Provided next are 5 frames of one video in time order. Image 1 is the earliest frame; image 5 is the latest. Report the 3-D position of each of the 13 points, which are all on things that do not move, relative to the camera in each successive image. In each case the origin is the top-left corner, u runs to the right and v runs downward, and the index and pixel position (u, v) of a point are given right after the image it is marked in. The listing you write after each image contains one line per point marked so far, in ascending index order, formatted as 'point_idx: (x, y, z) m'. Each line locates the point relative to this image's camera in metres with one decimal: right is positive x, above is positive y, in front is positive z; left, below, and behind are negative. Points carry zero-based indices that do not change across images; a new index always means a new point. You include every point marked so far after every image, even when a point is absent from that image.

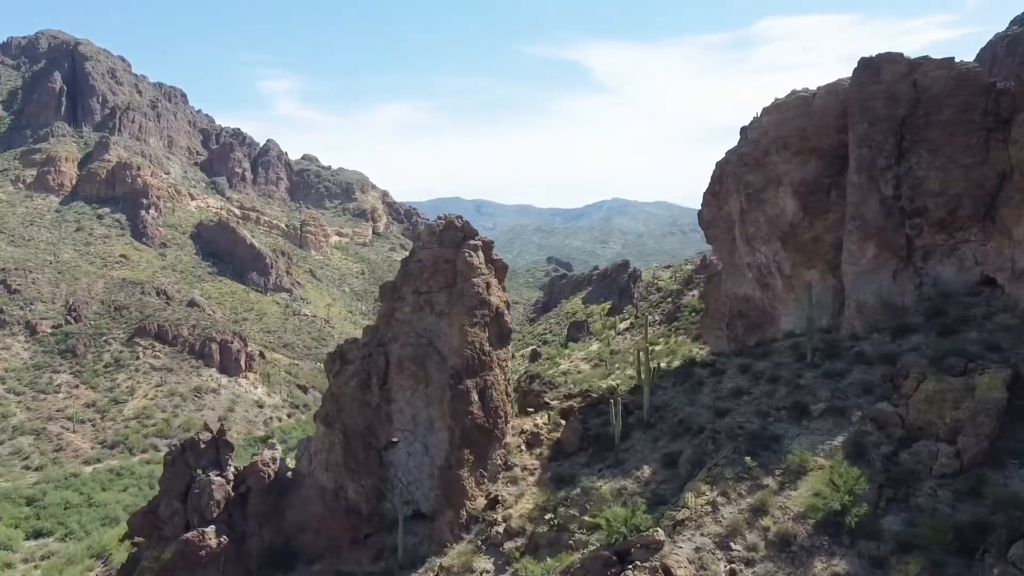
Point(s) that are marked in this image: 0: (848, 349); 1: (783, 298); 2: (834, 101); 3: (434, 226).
0: (+5.2, -0.9, +11.5) m
1: (+4.8, -0.2, +13.2) m
2: (+5.5, +3.2, +12.9) m
3: (-1.4, +1.1, +13.5) m
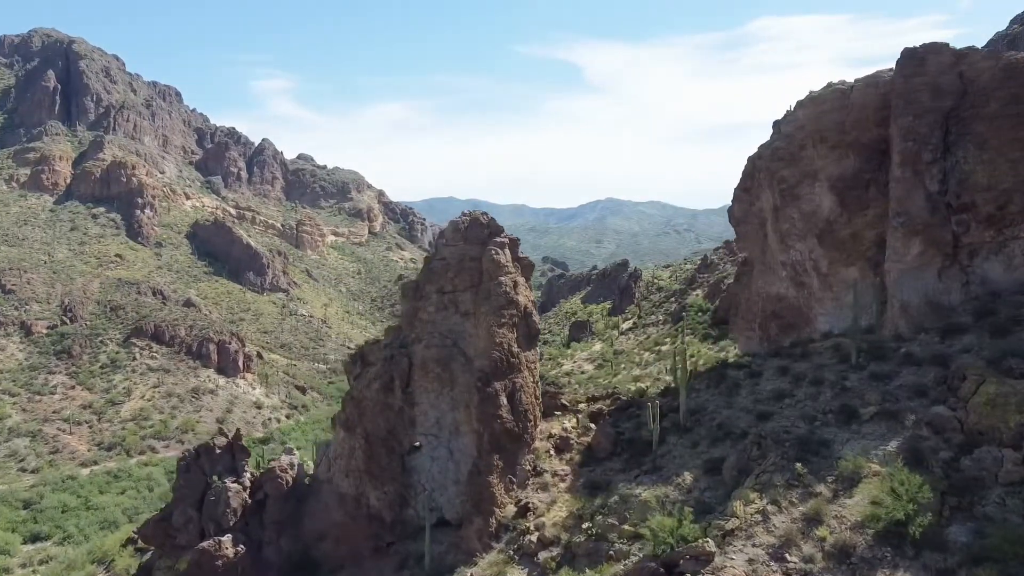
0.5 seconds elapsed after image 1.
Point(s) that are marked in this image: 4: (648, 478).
0: (+5.7, -0.9, +11.1) m
1: (+5.2, -0.1, +12.8) m
2: (+6.0, +3.2, +12.4) m
3: (-0.9, +1.1, +13.0) m
4: (+2.0, -2.7, +10.8) m
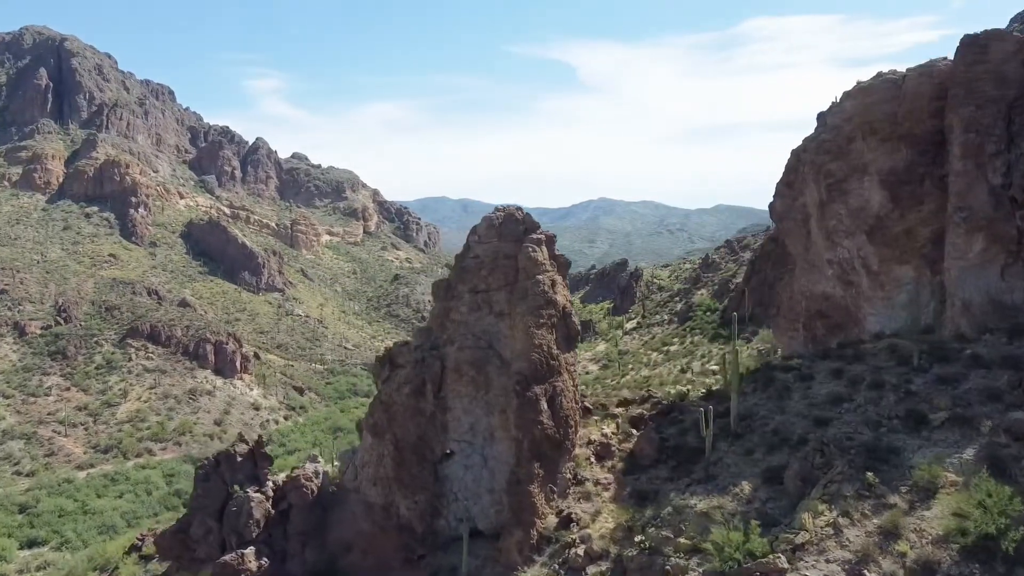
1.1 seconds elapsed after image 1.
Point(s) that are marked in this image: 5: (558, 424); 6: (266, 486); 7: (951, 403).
0: (+6.3, -0.9, +10.5) m
1: (+5.8, -0.1, +12.2) m
2: (+6.6, +3.2, +11.9) m
3: (-0.3, +1.2, +12.4) m
4: (+2.6, -2.7, +10.2) m
5: (+0.7, -2.1, +11.5) m
6: (-4.1, -3.3, +12.4) m
7: (+5.7, -1.5, +9.7) m
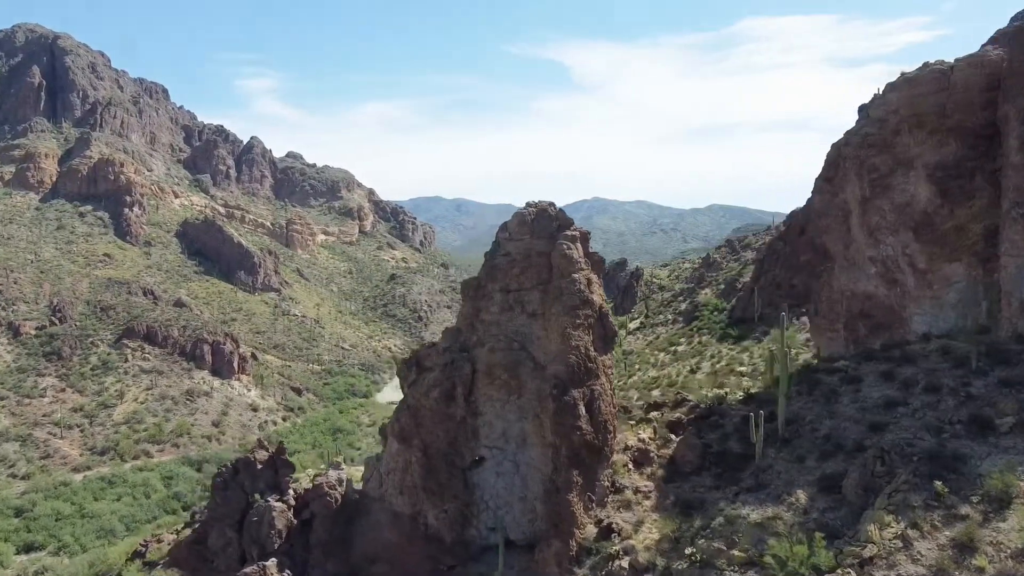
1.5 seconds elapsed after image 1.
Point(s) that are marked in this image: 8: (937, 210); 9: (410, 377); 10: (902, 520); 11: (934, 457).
0: (+6.8, -0.9, +10.1) m
1: (+6.3, -0.1, +11.7) m
2: (+7.1, +3.3, +11.4) m
3: (+0.2, +1.2, +11.9) m
4: (+3.1, -2.7, +9.7) m
5: (+1.2, -2.1, +11.0) m
6: (-3.6, -3.3, +11.8) m
7: (+6.2, -1.5, +9.2) m
8: (+6.6, +1.2, +11.6) m
9: (-1.6, -1.4, +12.0) m
10: (+4.3, -2.6, +8.3) m
11: (+5.0, -2.0, +8.9) m
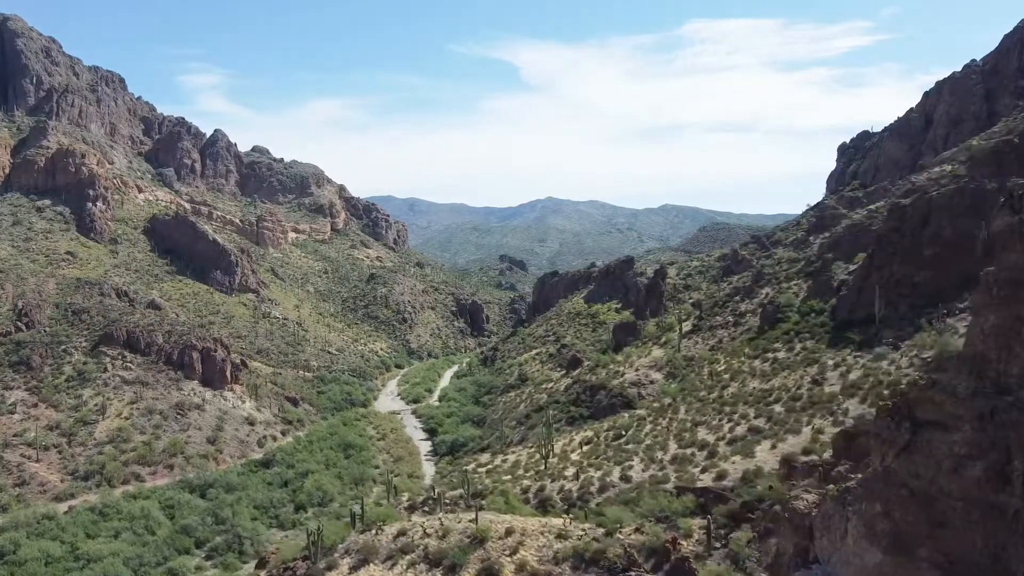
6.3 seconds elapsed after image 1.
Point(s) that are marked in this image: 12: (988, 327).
0: (+12.1, -0.8, +5.6) m
1: (+11.5, 0.0, +7.2) m
2: (+12.3, +3.3, +7.0) m
3: (+5.3, +1.2, +7.0) m
4: (+8.4, -2.7, +5.0) m
5: (+6.4, -2.0, +6.2) m
6: (+1.6, -3.2, +6.7) m
7: (+11.5, -1.4, +4.7) m
8: (+11.7, +1.3, +7.1) m
9: (+3.5, -1.4, +7.0) m
10: (+9.7, -2.5, +3.7) m
11: (+10.3, -2.0, +4.3) m
12: (+4.4, -0.2, +7.0) m
